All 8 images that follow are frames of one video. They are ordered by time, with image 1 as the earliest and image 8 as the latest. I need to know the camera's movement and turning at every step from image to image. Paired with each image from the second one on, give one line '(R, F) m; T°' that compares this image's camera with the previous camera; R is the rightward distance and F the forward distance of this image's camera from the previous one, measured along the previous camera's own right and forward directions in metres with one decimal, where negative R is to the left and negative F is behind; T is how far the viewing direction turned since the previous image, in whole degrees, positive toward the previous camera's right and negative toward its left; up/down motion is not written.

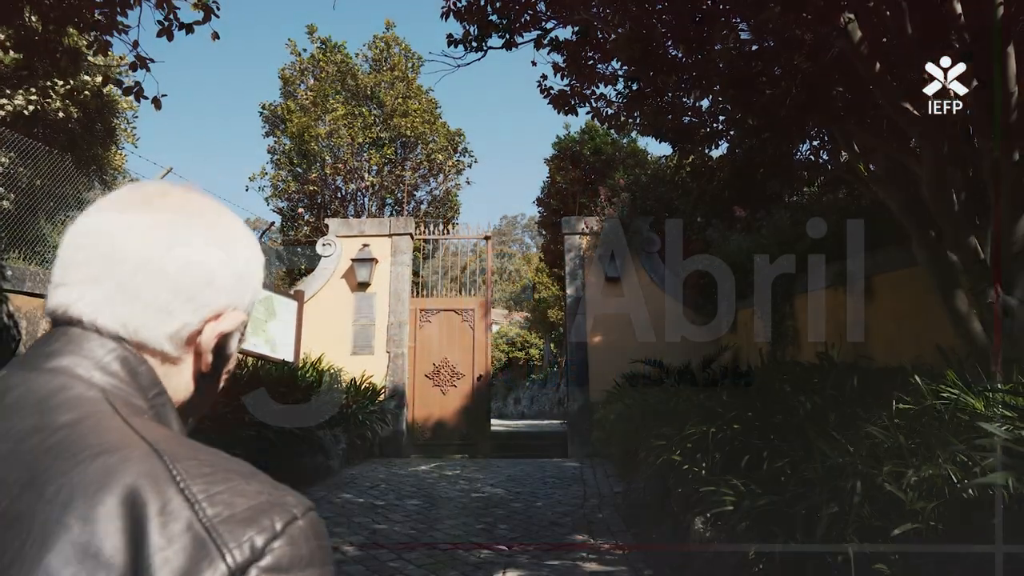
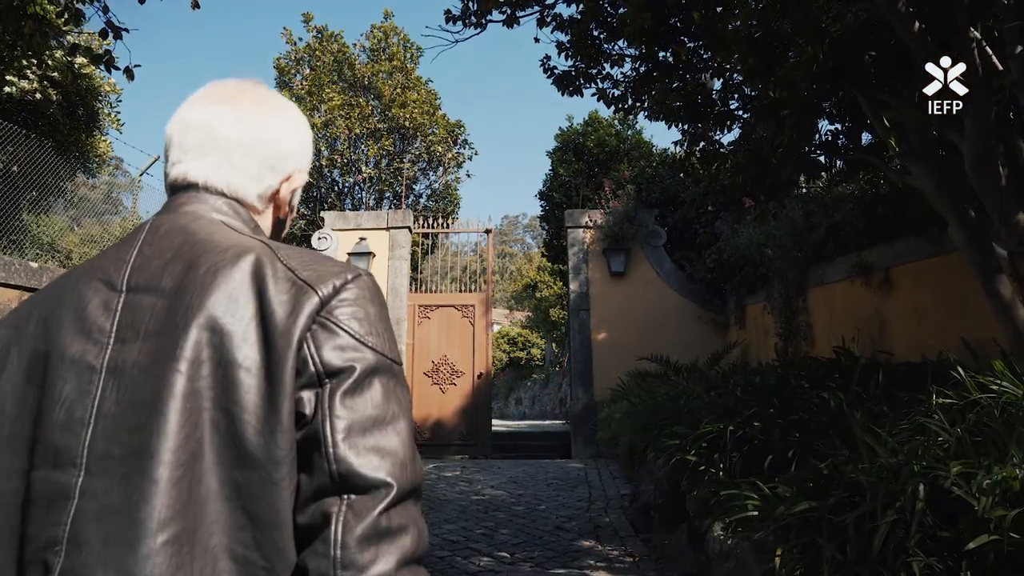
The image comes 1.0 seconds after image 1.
(0.0, +0.3) m; 0°
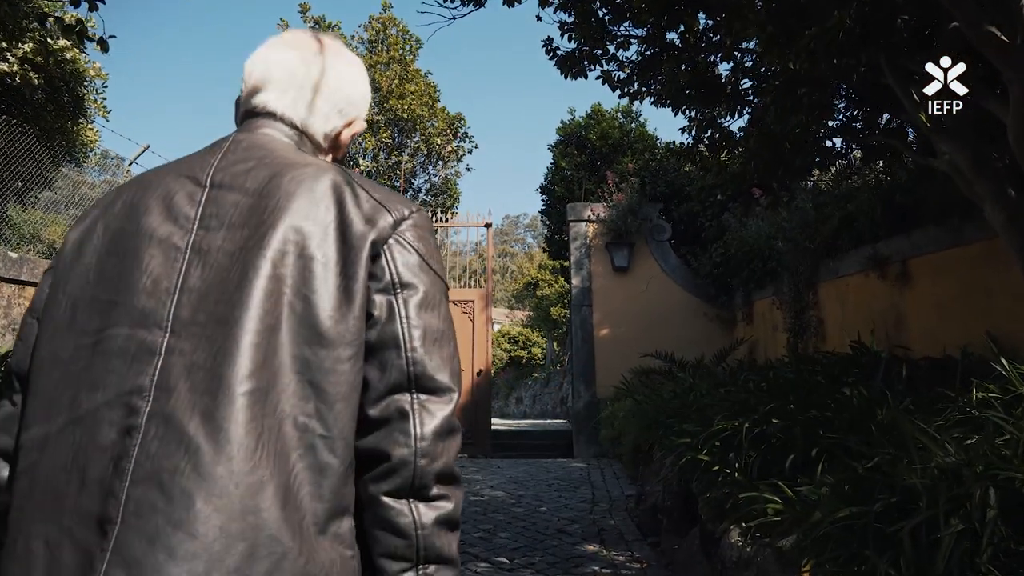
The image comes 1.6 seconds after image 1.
(0.0, +0.2) m; 0°
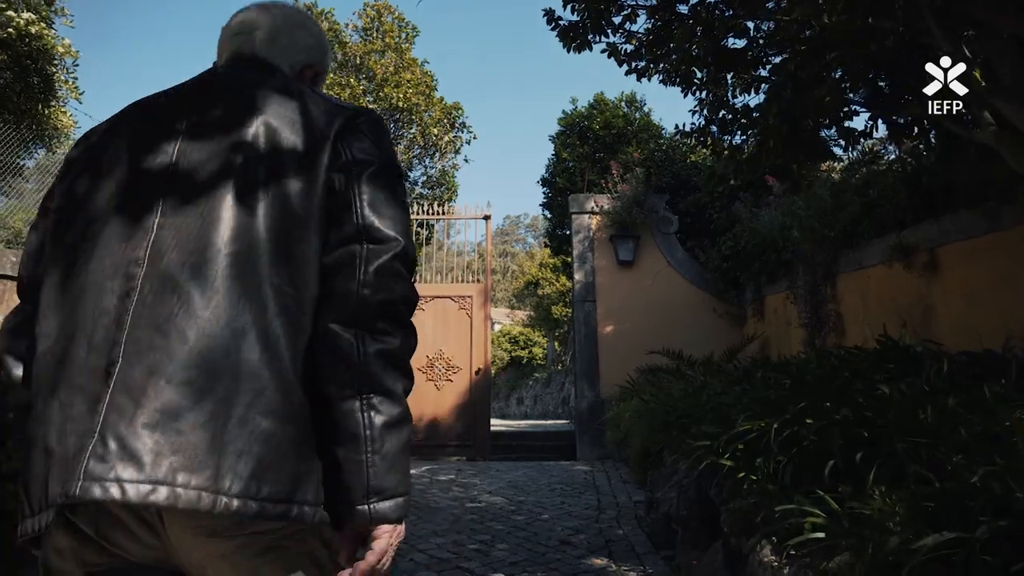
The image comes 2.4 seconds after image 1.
(0.0, +0.4) m; 0°
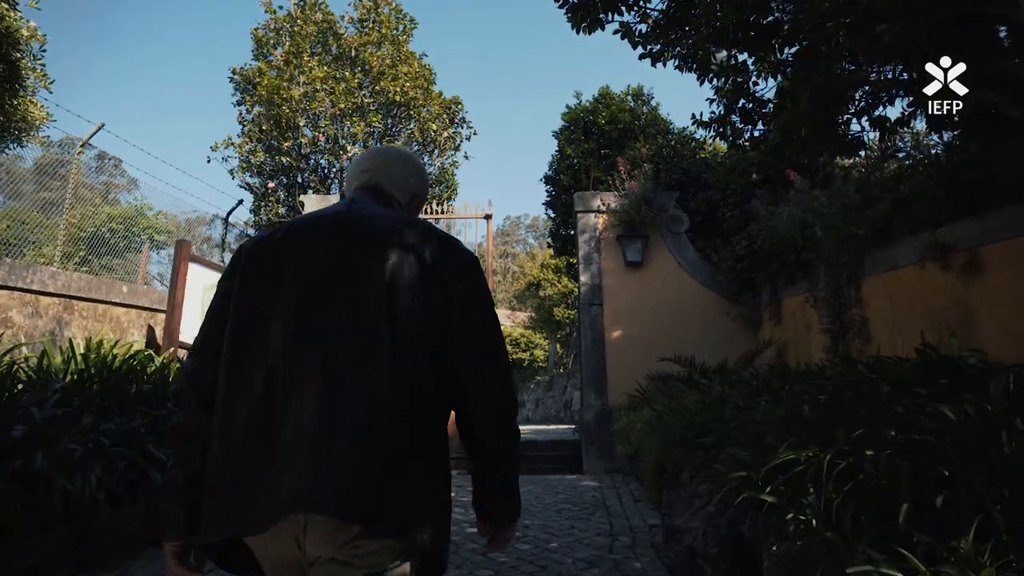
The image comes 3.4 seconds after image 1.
(0.0, +0.4) m; 0°
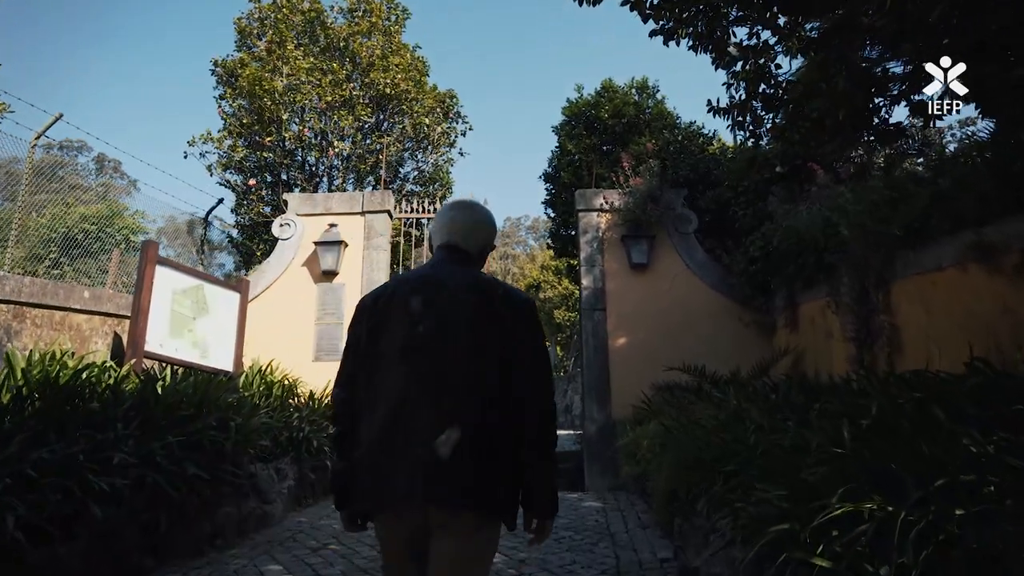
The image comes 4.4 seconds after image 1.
(0.0, +0.5) m; 0°
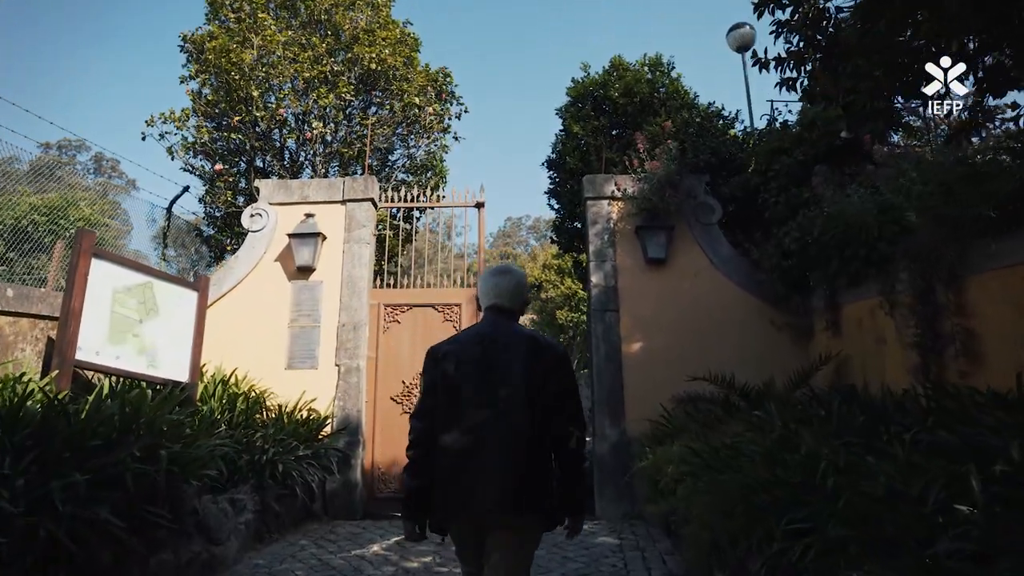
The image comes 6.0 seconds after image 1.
(0.0, +0.9) m; 0°
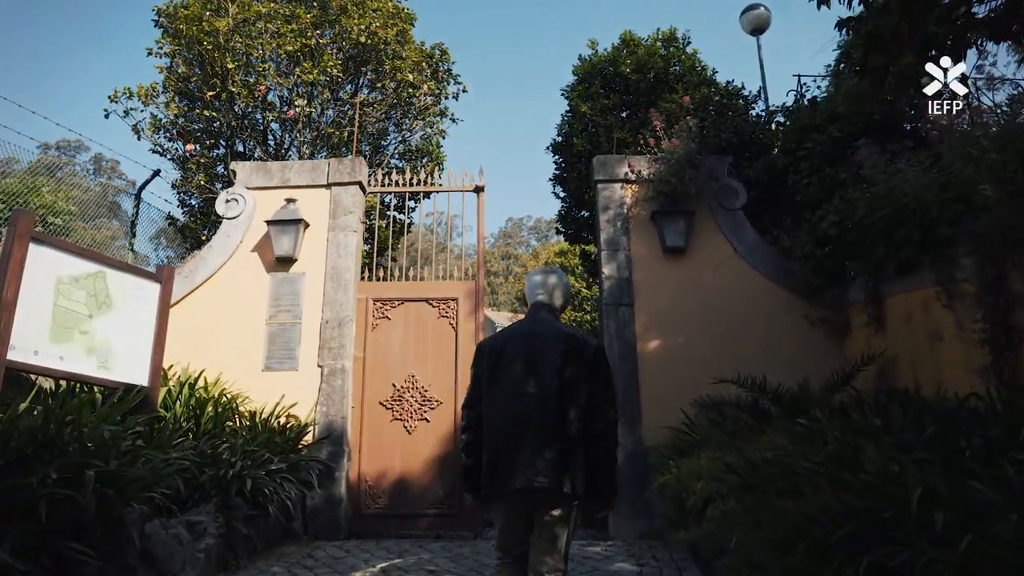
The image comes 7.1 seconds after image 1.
(0.0, +0.7) m; 0°
